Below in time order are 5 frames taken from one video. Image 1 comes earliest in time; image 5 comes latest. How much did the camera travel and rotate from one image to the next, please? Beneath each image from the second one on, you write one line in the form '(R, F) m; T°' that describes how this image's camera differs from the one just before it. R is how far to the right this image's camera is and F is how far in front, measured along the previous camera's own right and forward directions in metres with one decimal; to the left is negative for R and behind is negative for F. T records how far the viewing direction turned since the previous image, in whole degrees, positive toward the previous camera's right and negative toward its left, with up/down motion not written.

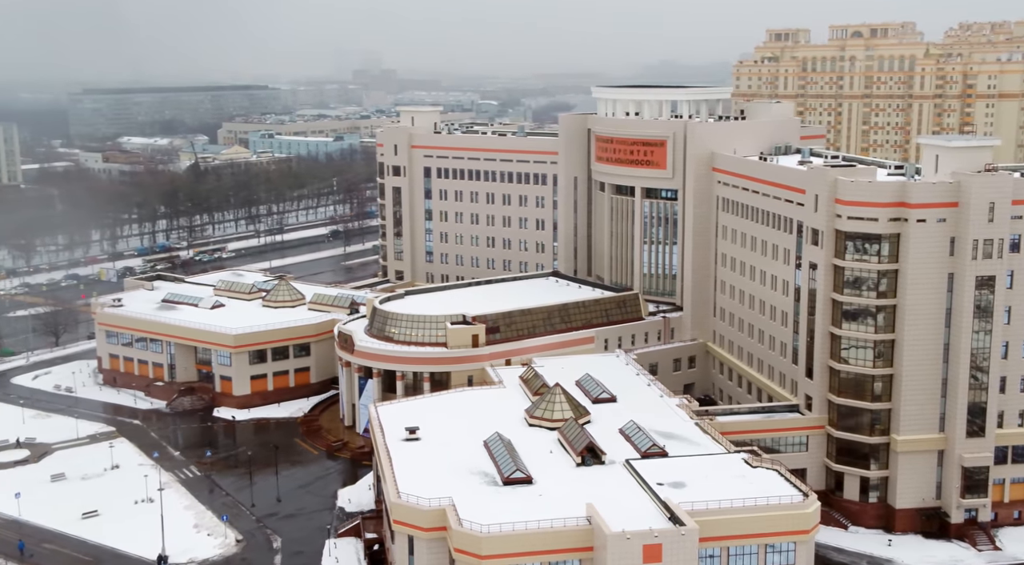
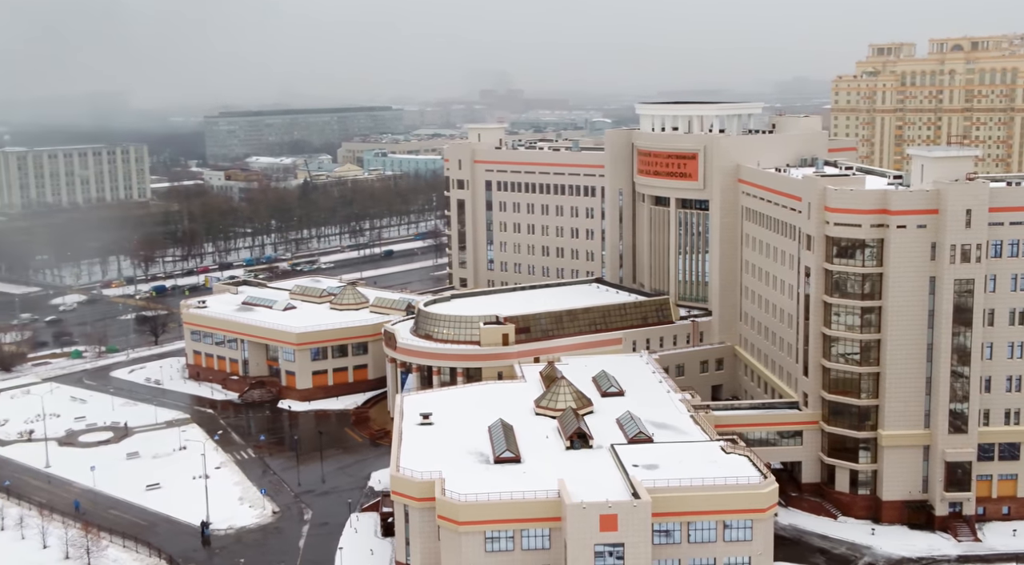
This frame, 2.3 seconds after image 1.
(+5.4, -3.8) m; -7°
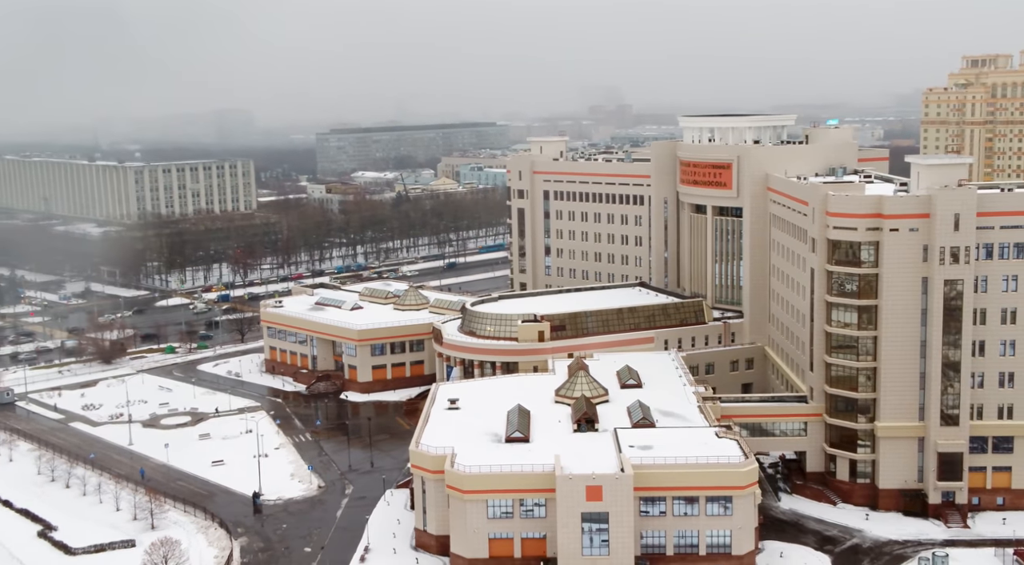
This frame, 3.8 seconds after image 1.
(+4.4, -4.1) m; -6°
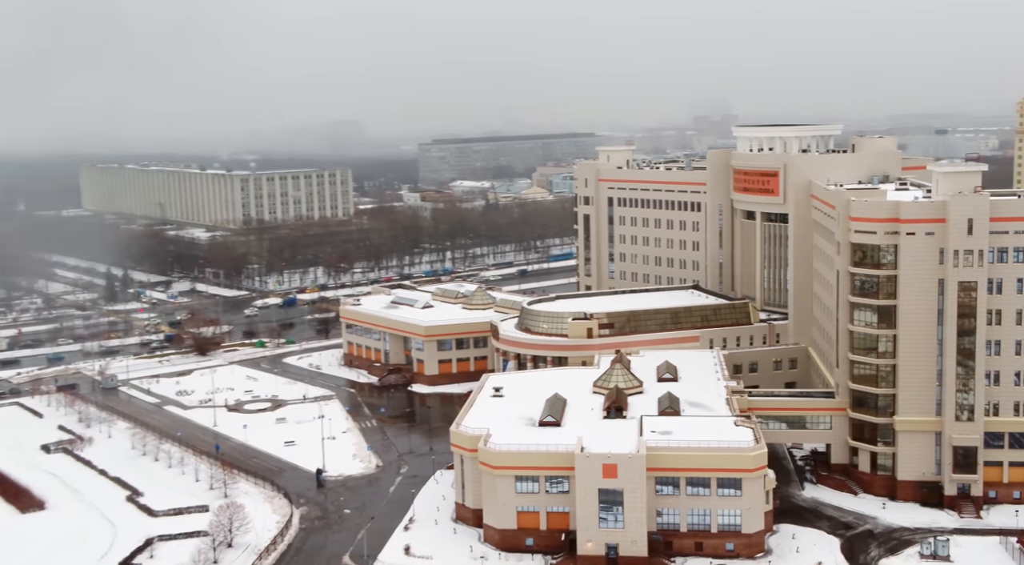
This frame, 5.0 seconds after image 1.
(+3.3, -4.0) m; -6°
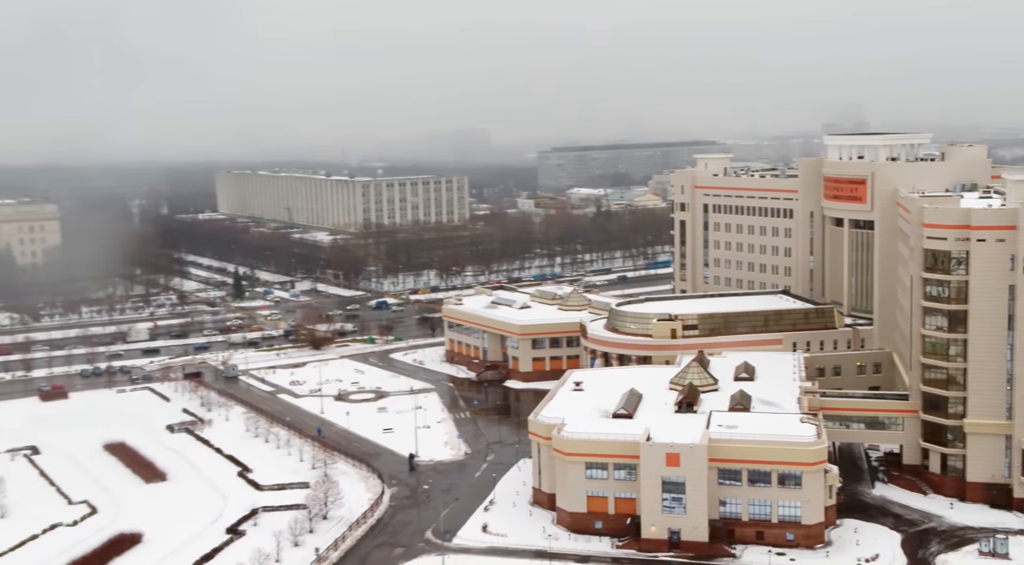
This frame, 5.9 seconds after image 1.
(+2.3, -3.2) m; -7°
